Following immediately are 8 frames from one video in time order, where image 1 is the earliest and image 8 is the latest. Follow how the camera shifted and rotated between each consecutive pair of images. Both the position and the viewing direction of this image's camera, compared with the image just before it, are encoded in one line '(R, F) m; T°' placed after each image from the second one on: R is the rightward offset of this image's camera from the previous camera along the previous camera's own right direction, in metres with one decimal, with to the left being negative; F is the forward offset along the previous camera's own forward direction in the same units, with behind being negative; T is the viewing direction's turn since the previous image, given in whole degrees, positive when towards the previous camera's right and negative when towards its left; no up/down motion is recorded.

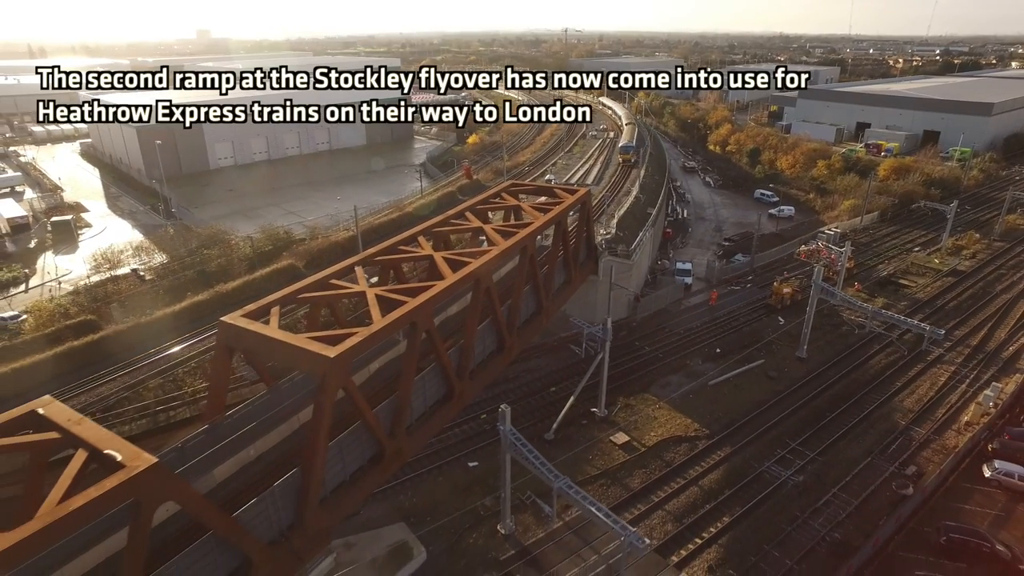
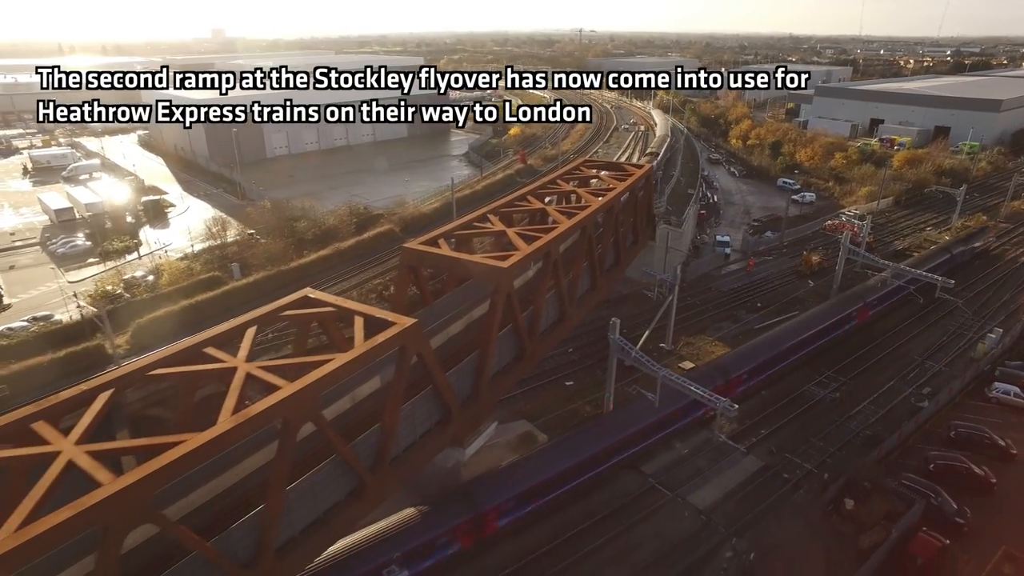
(-1.8, -2.5) m; -1°
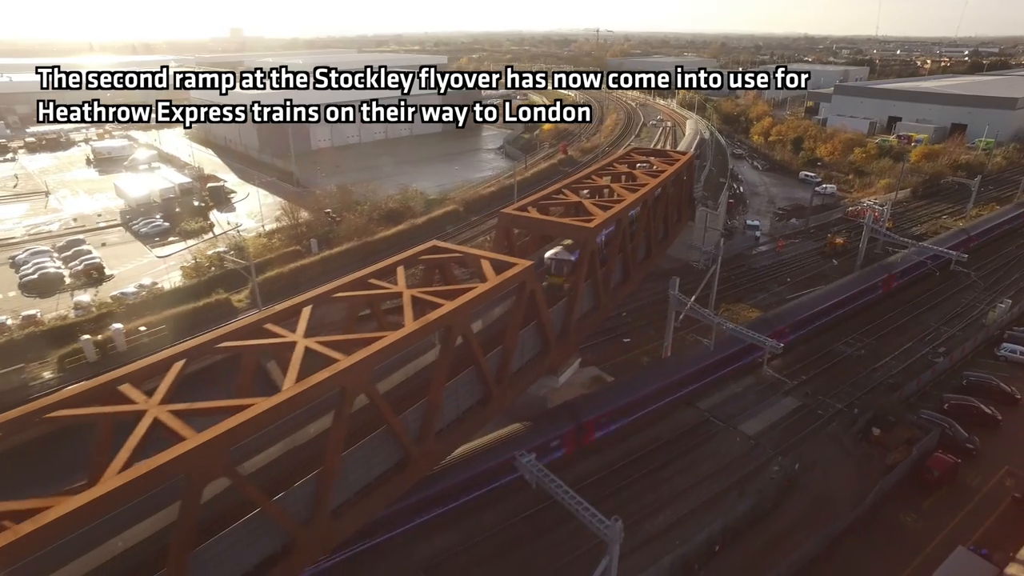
(-1.4, -1.9) m; -1°
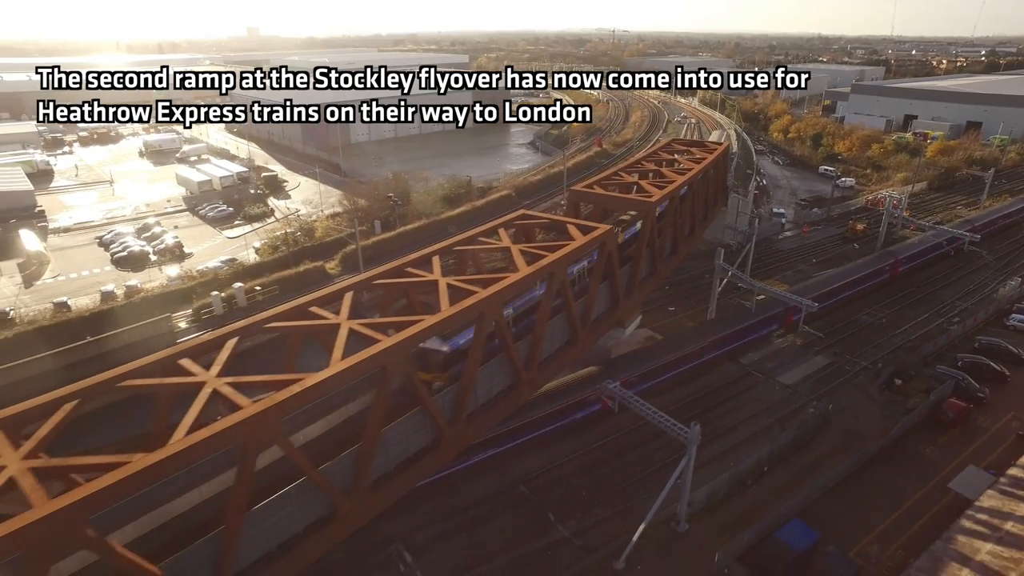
(-1.4, -1.8) m; -1°
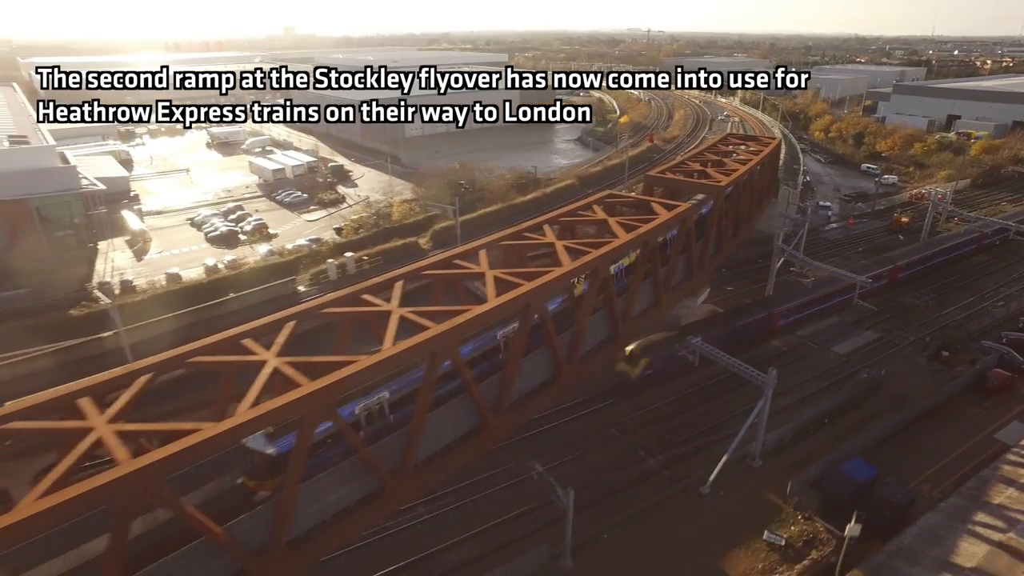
(-1.4, -1.7) m; -2°
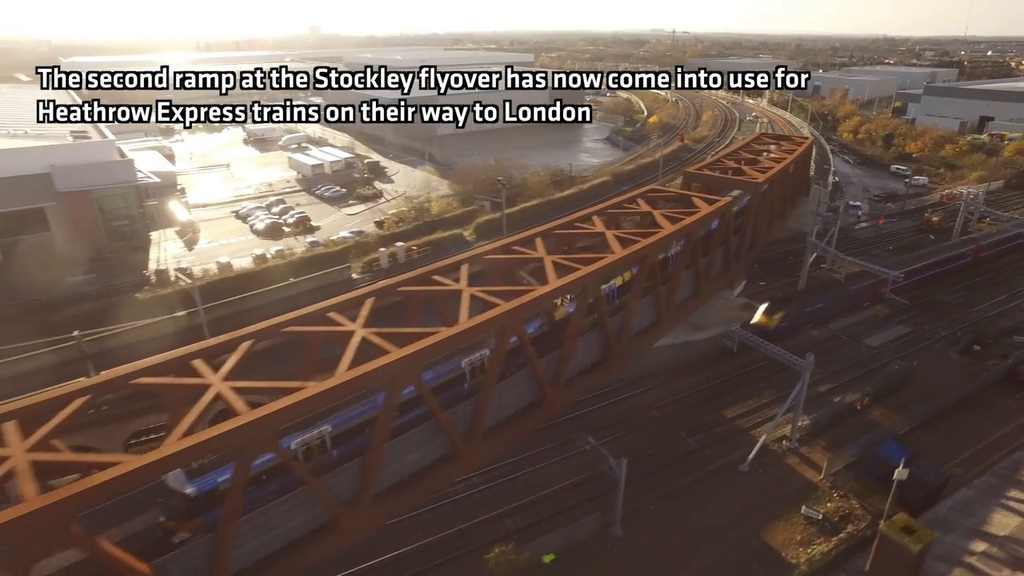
(-0.7, -0.7) m; -2°
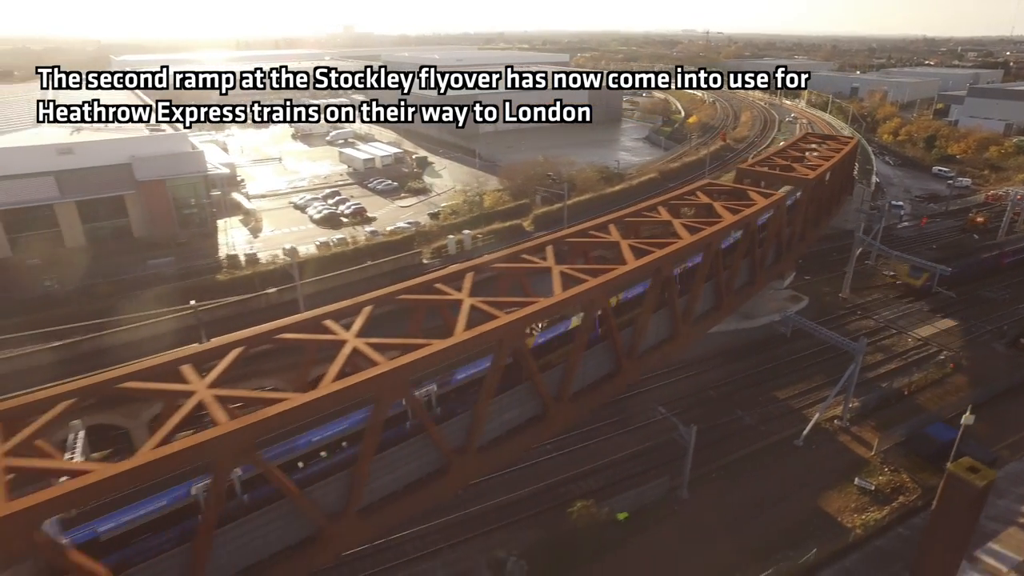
(-1.0, -1.0) m; -2°
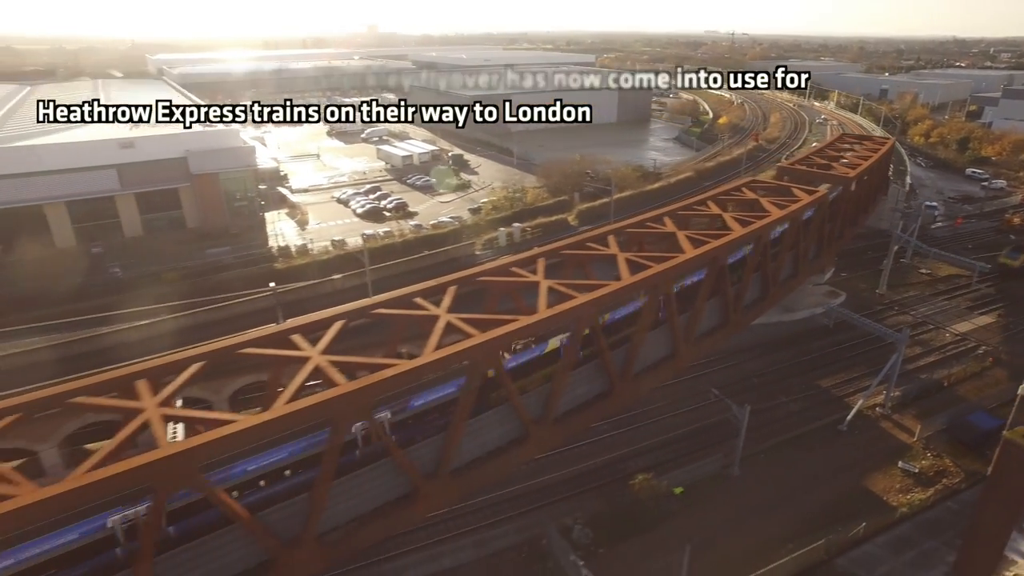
(-0.9, -0.8) m; -2°
